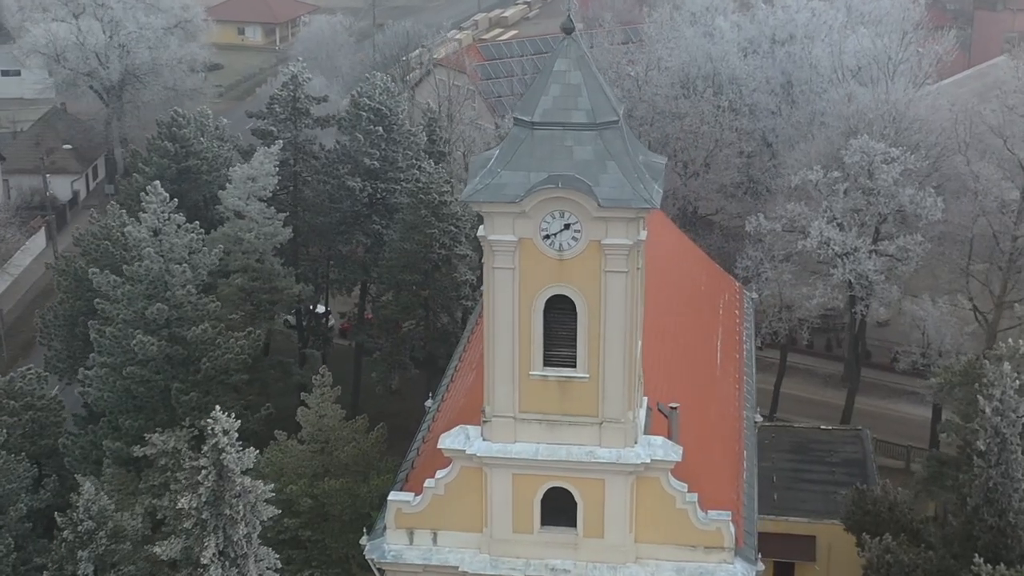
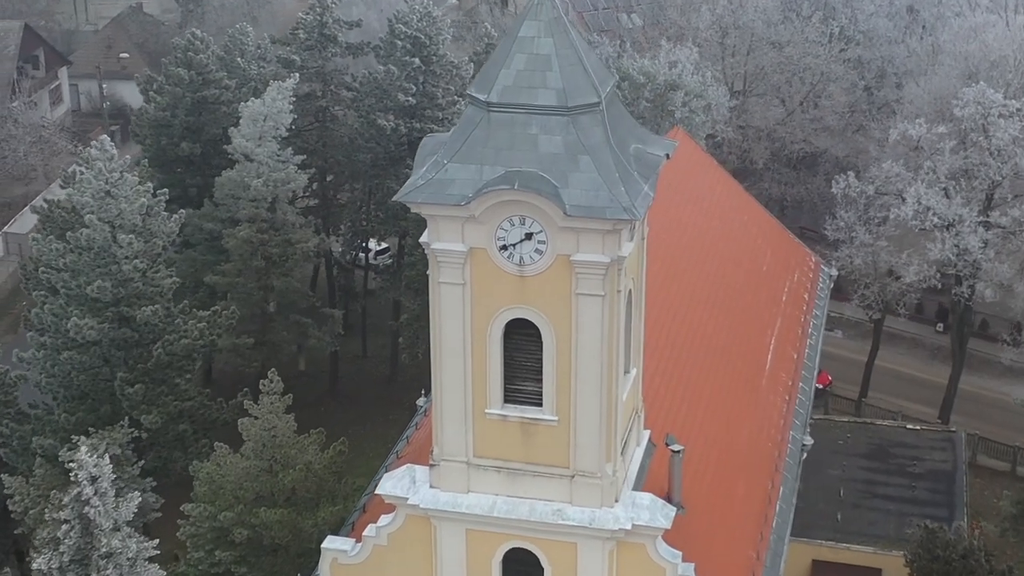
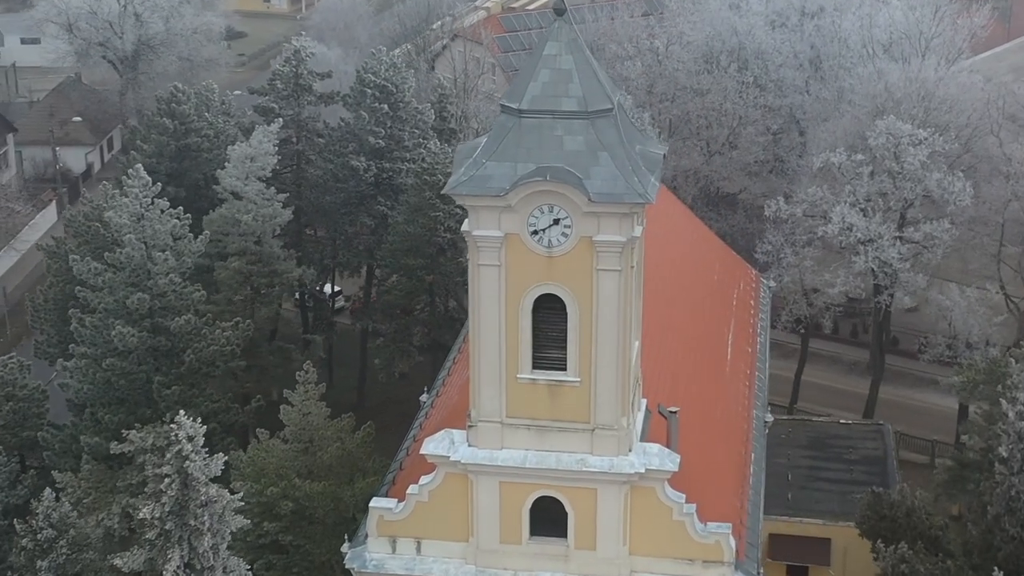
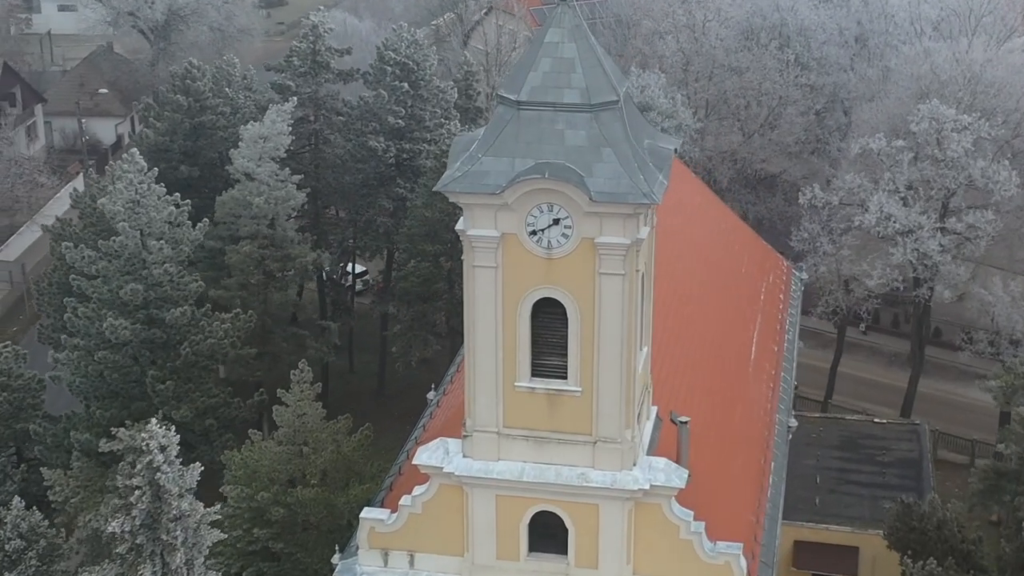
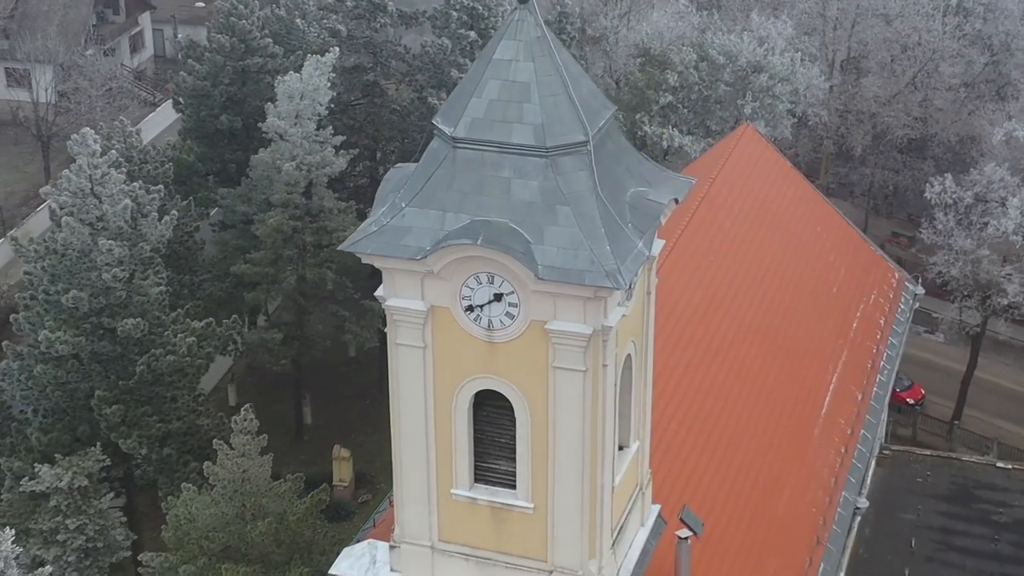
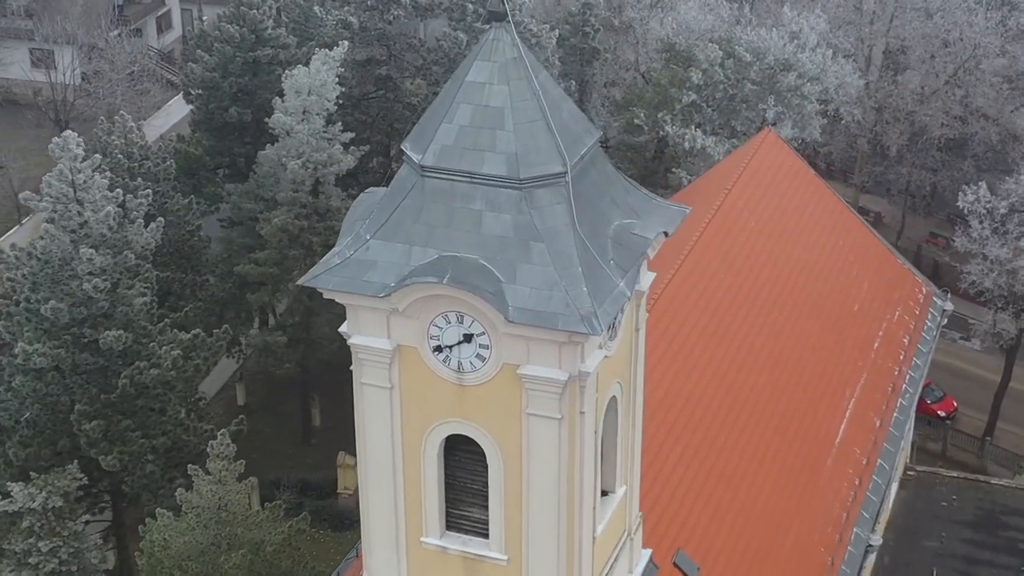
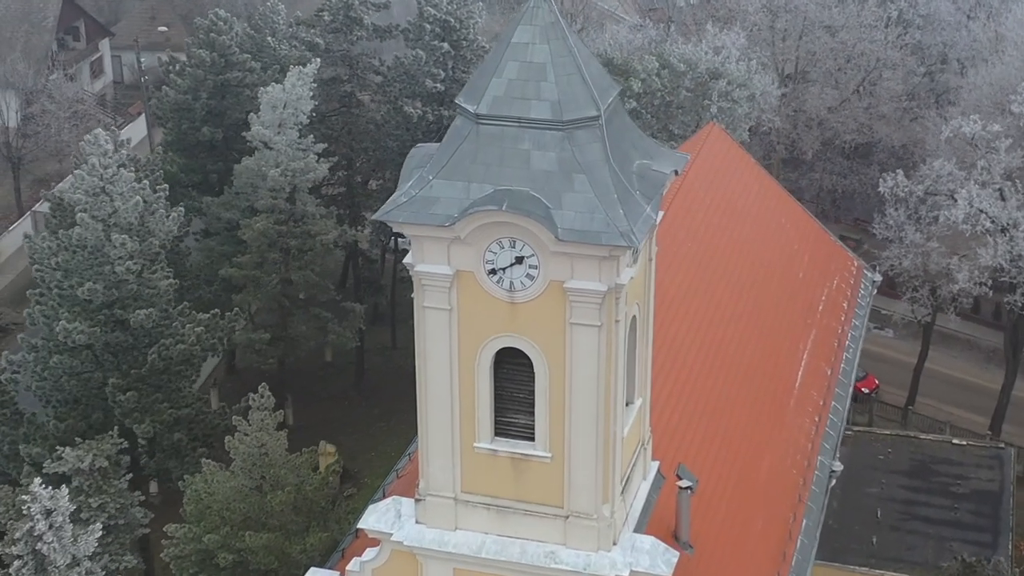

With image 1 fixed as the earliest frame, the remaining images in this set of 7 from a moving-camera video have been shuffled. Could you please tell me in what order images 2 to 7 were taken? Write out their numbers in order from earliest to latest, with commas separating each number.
3, 4, 2, 7, 5, 6
